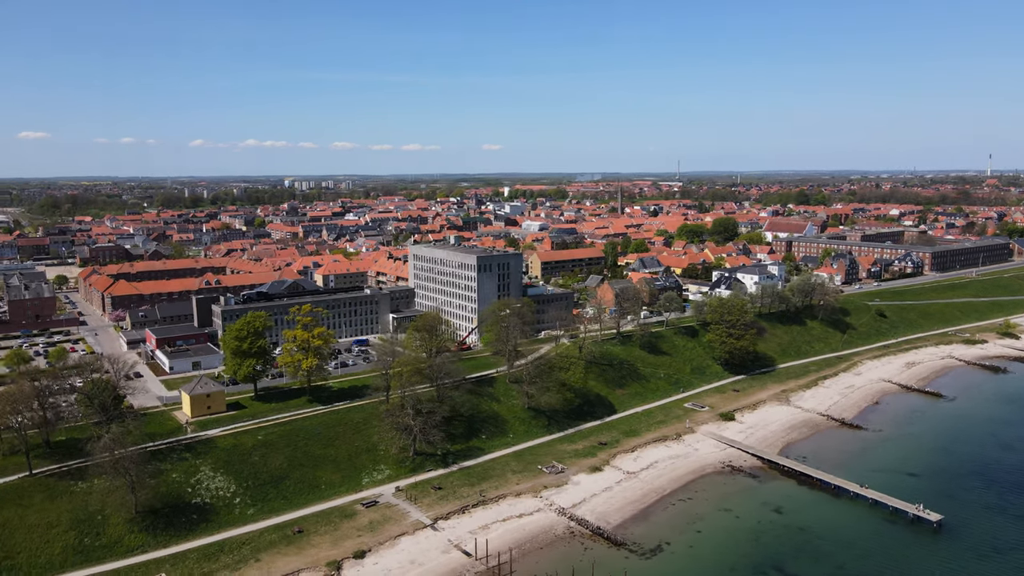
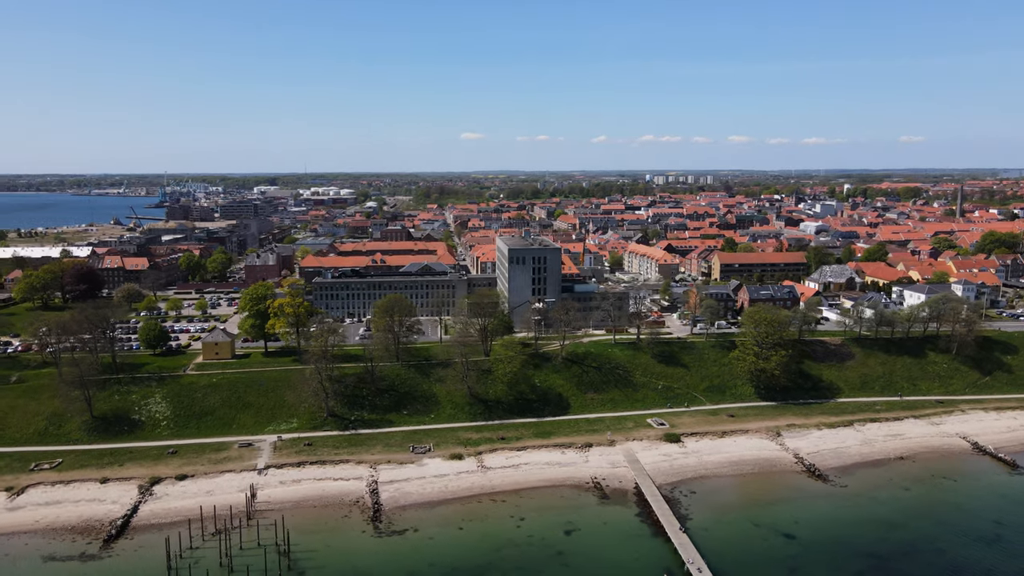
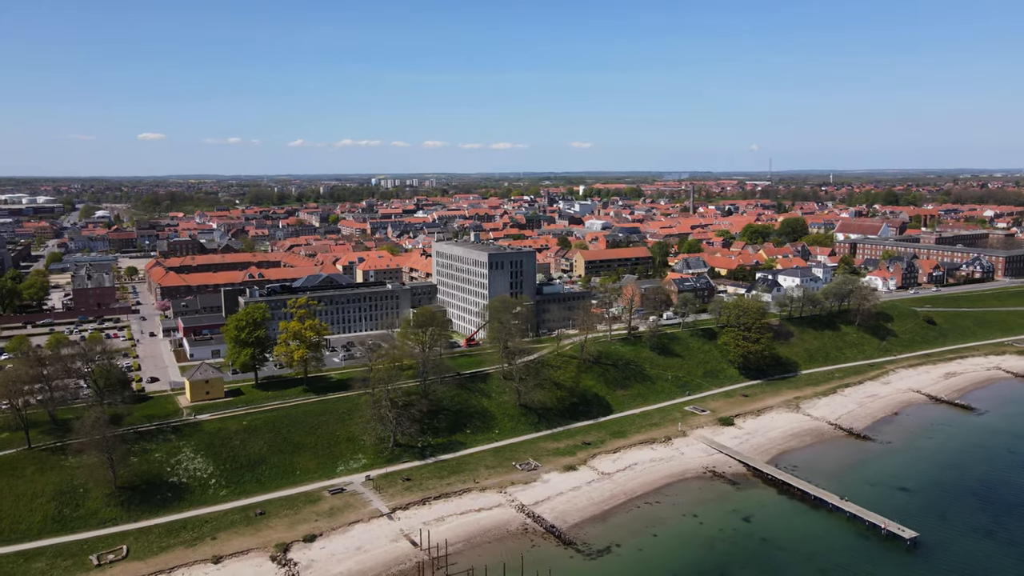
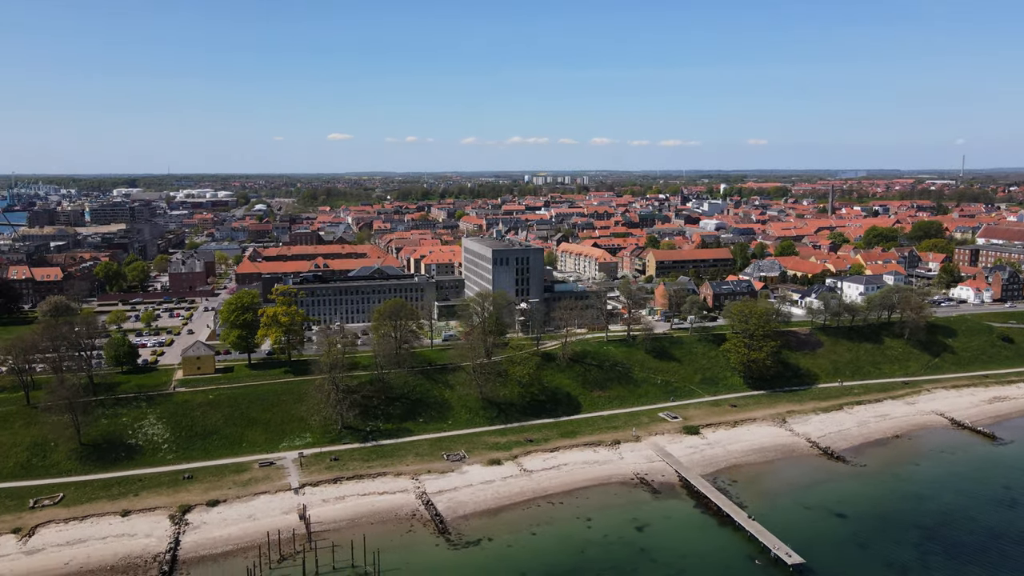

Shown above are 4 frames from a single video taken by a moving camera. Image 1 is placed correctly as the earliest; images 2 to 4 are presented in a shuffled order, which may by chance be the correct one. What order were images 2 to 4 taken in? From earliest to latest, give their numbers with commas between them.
3, 4, 2
